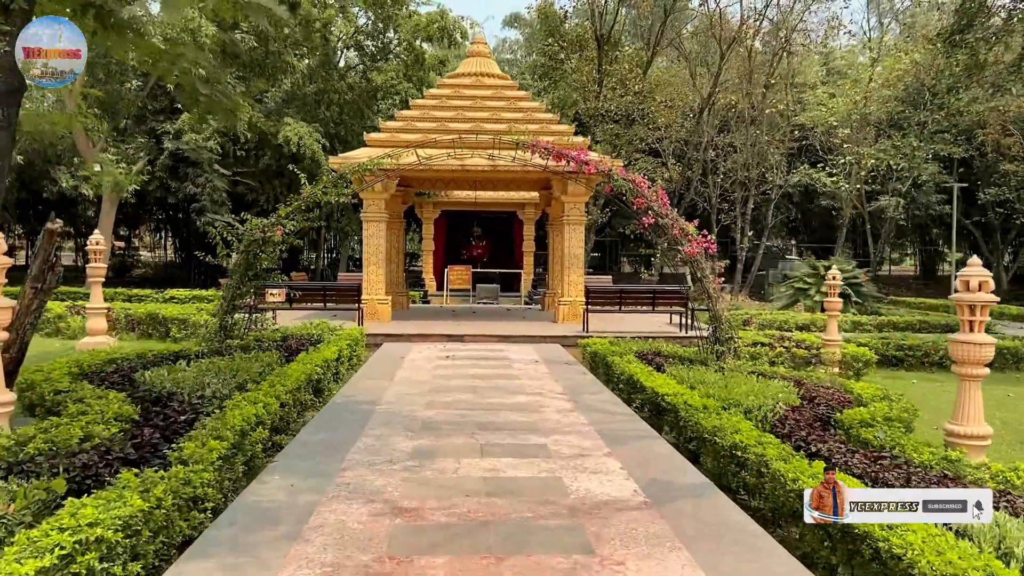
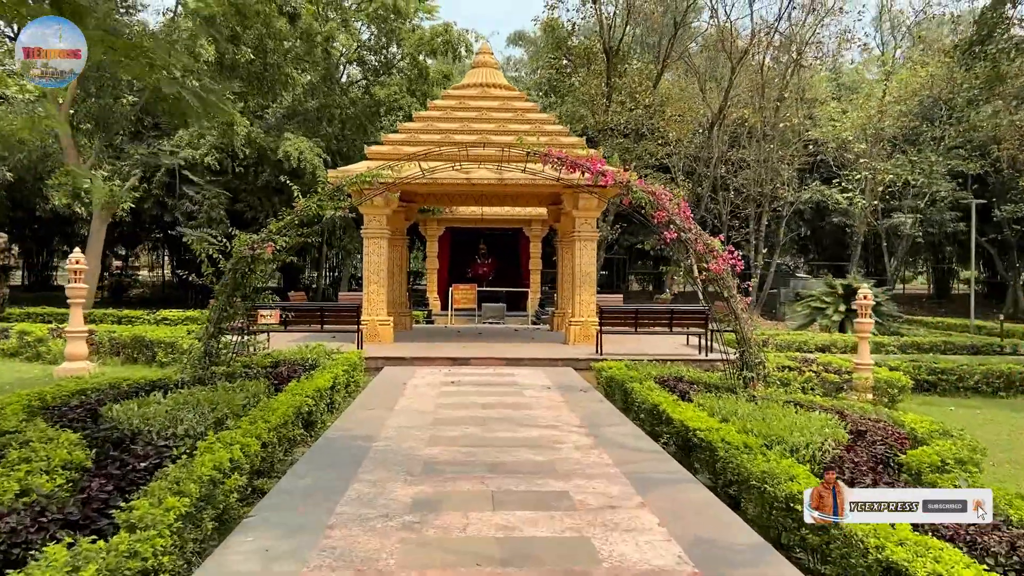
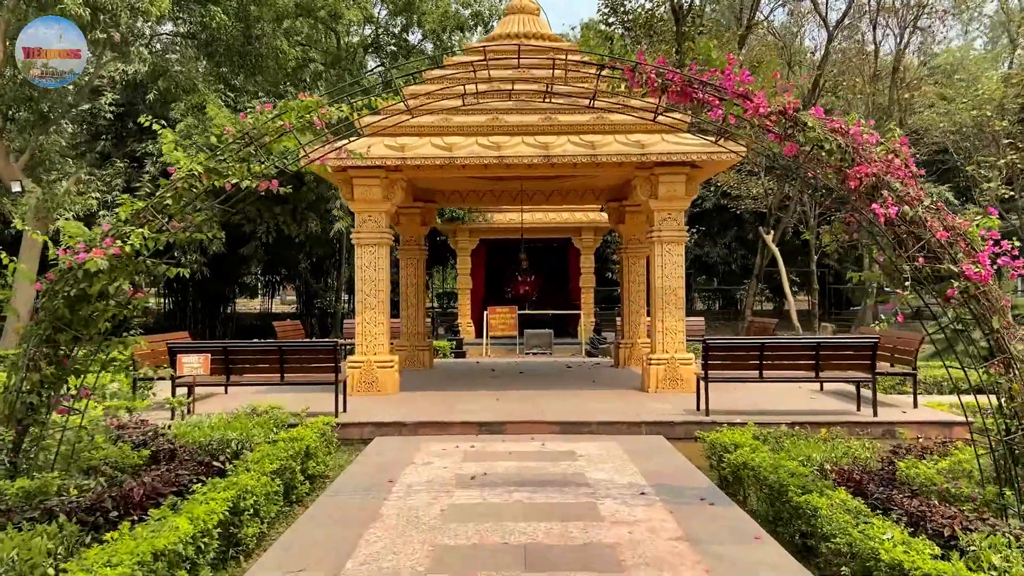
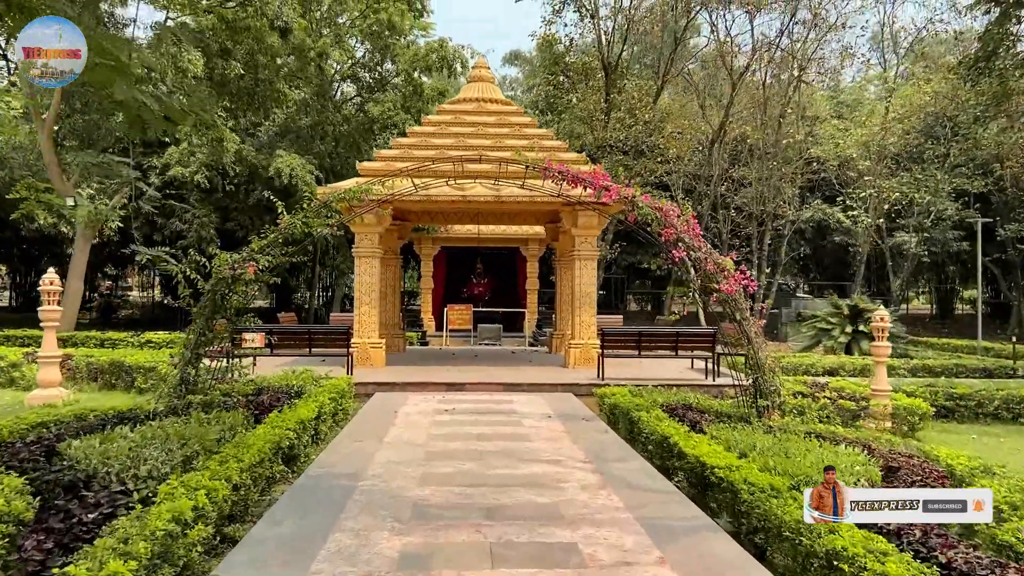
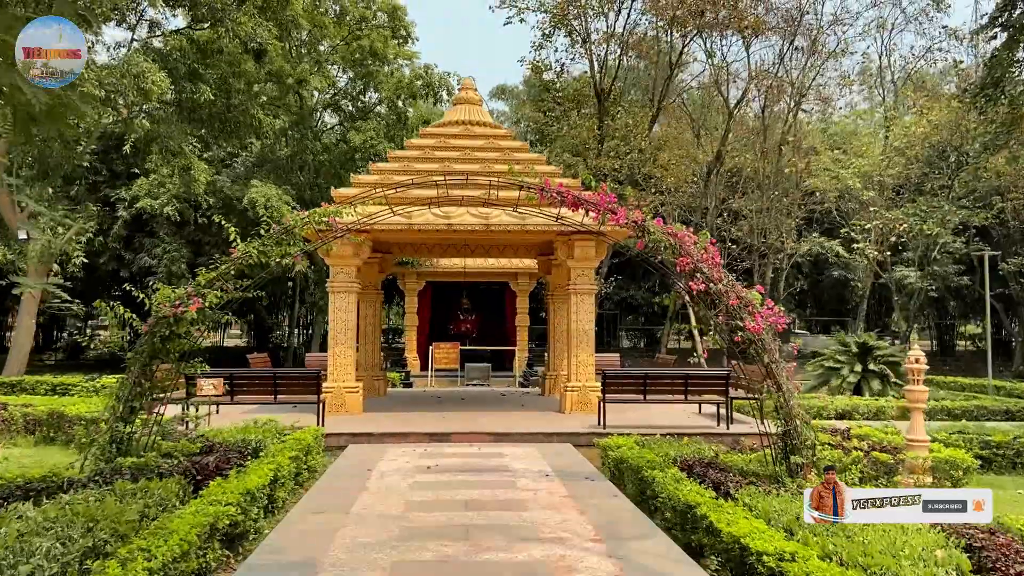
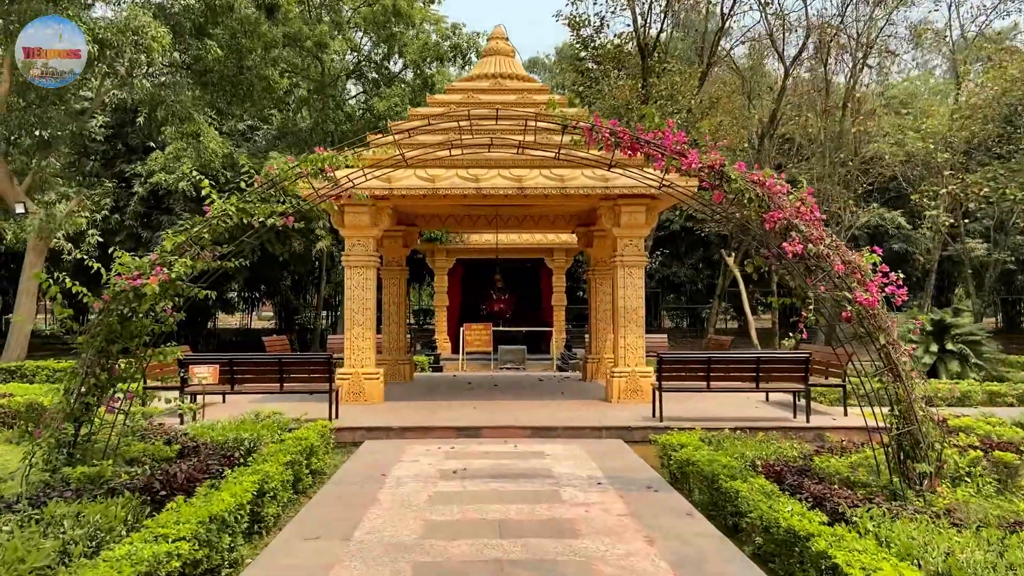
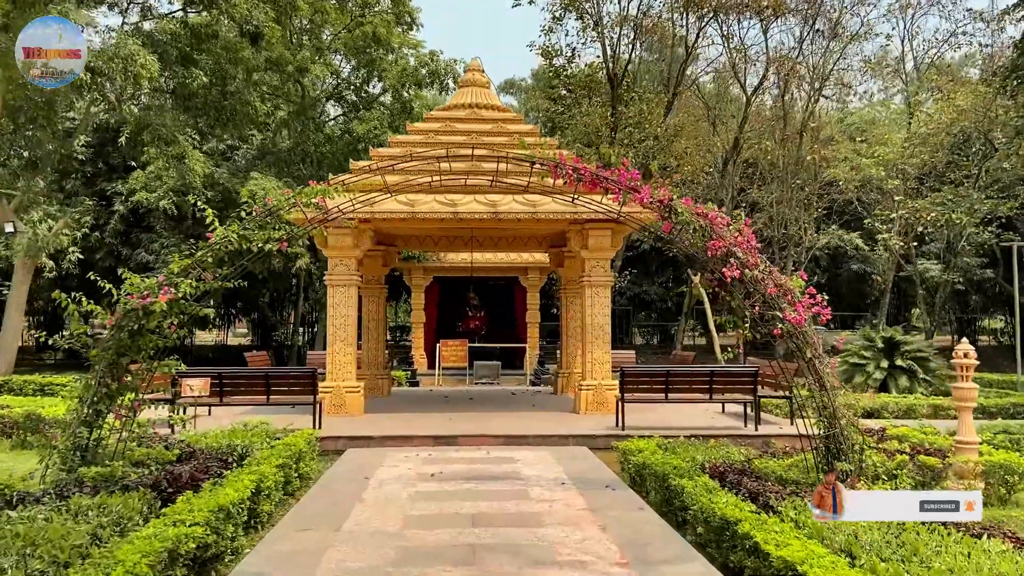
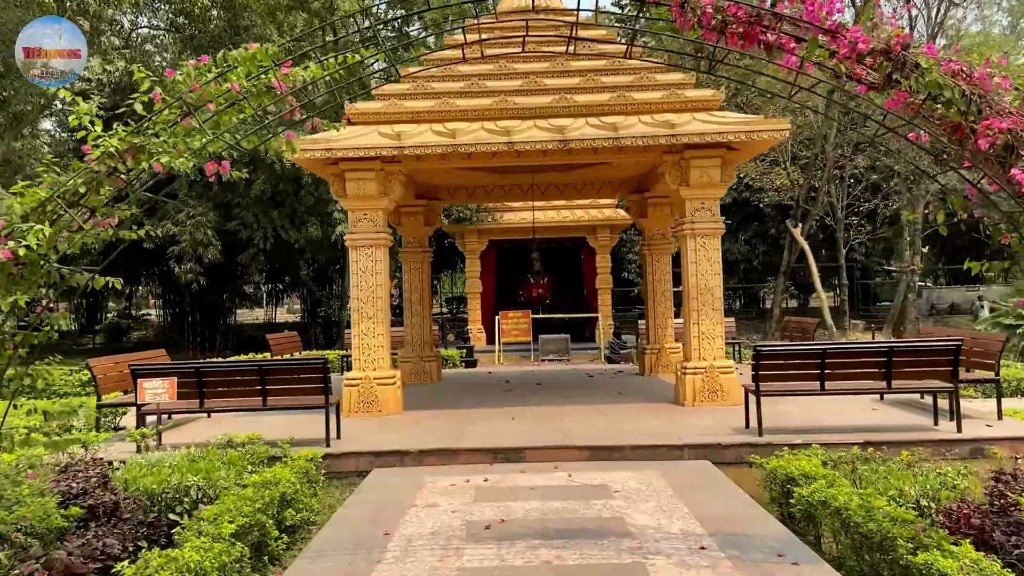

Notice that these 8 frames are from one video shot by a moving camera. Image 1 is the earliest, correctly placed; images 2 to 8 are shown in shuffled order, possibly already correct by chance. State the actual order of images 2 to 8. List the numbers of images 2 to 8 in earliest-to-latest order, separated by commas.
2, 4, 5, 7, 6, 3, 8
